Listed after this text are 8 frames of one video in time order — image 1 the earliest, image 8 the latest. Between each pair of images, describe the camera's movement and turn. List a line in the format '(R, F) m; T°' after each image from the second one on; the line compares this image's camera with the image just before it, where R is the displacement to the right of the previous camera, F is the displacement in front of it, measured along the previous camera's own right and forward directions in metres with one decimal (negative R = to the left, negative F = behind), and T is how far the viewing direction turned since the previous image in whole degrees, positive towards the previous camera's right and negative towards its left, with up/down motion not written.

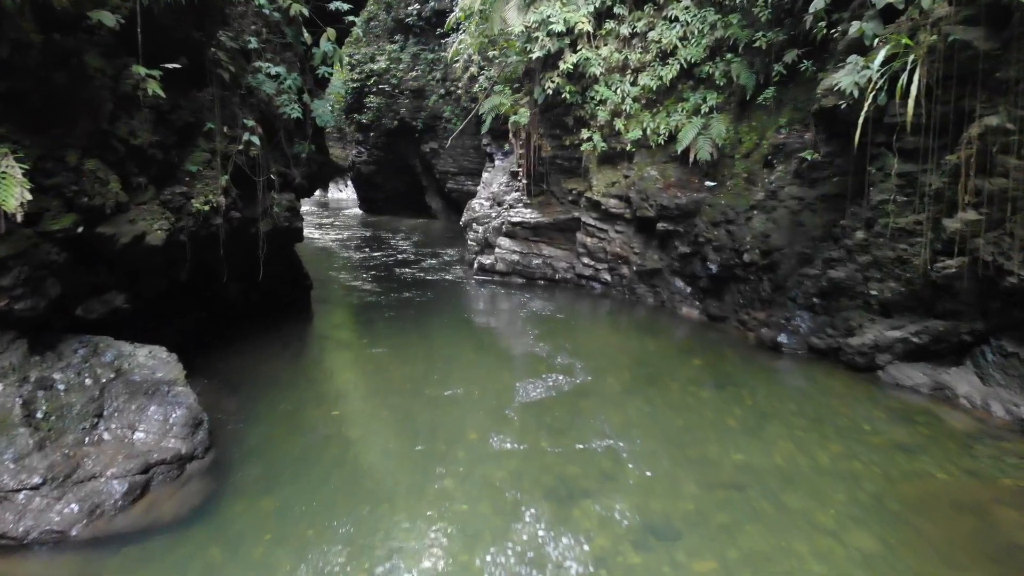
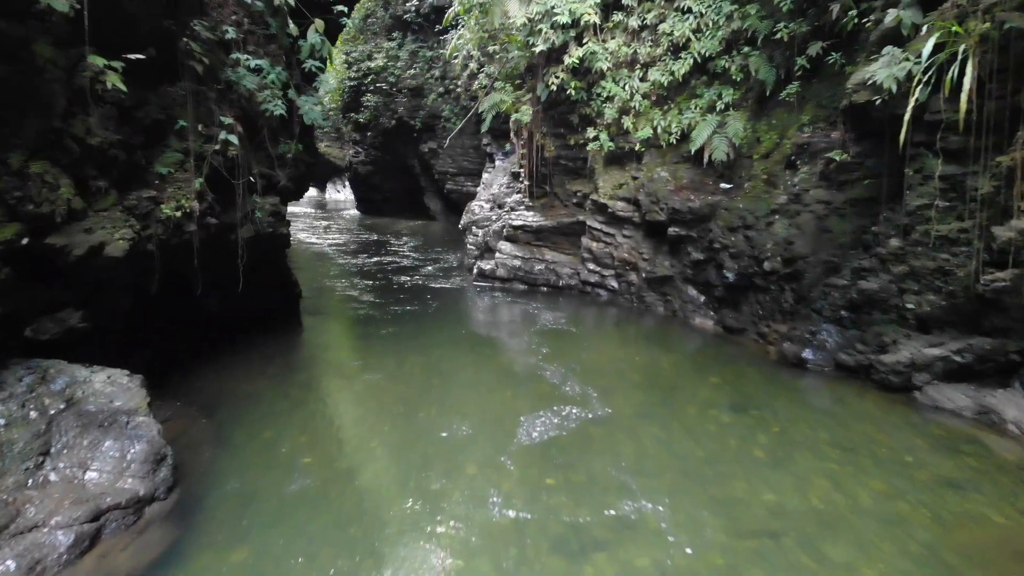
(0.0, +0.6) m; 0°
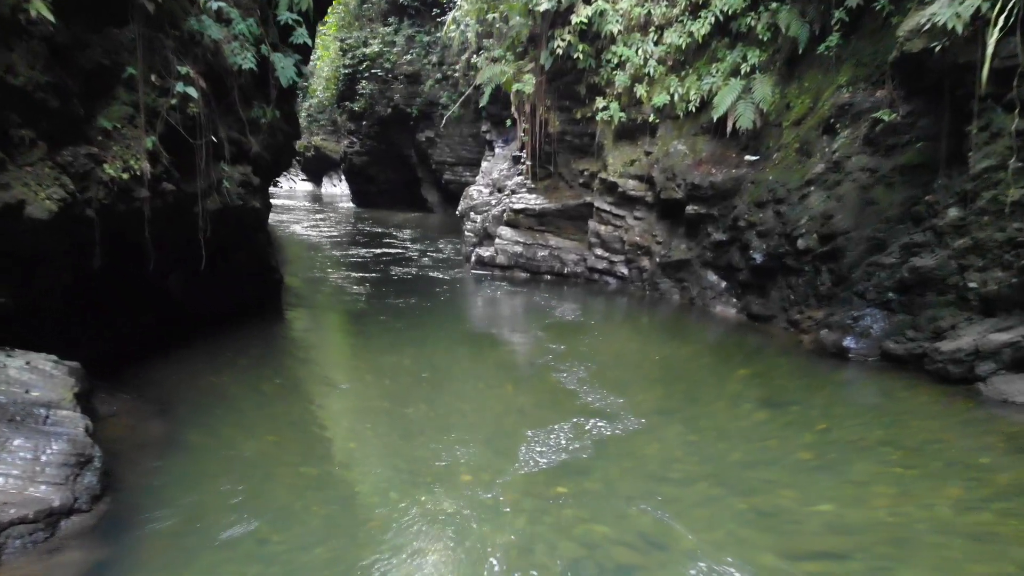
(0.0, +0.8) m; 0°
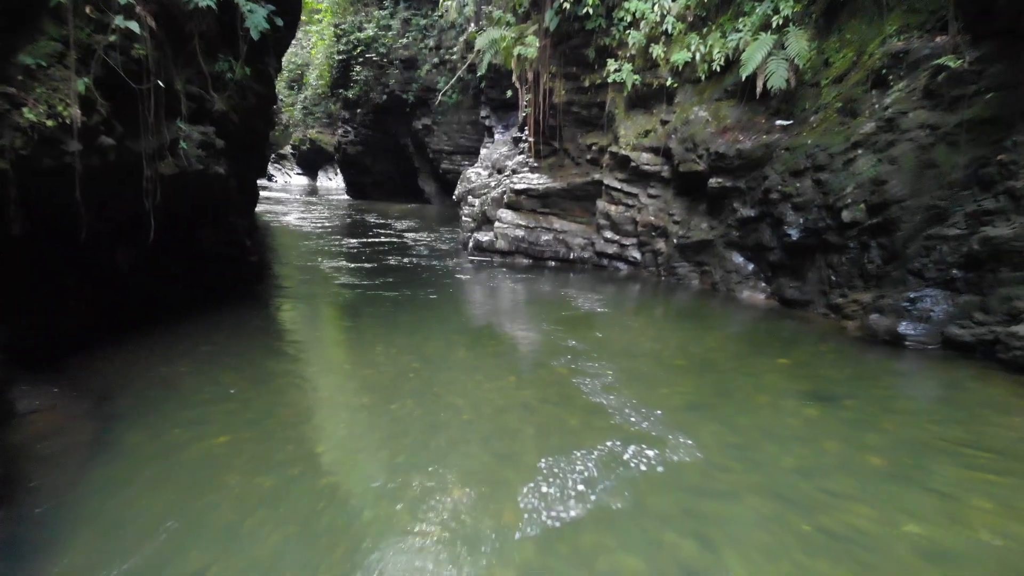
(0.0, +0.9) m; 0°
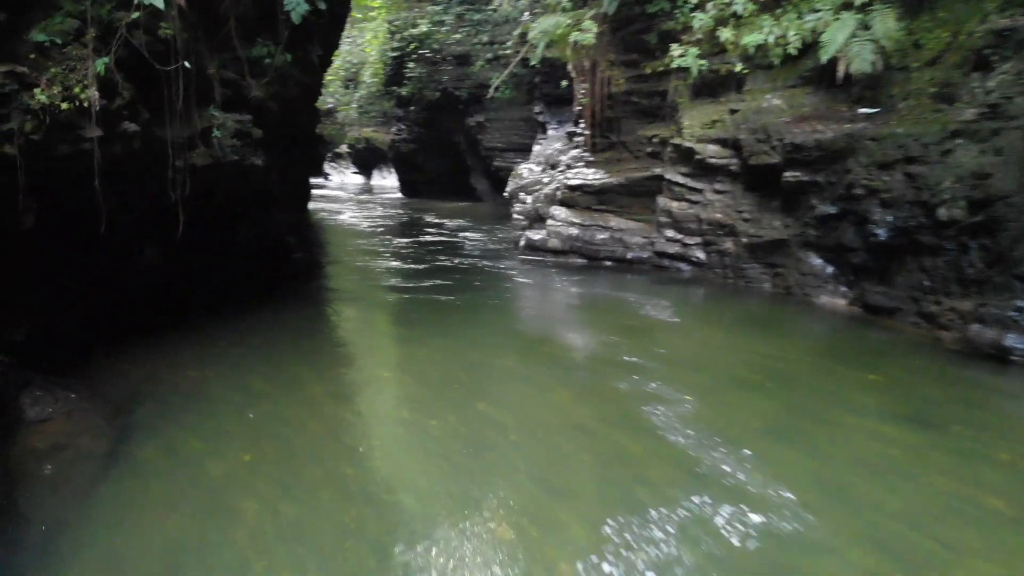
(0.0, +0.5) m; -3°
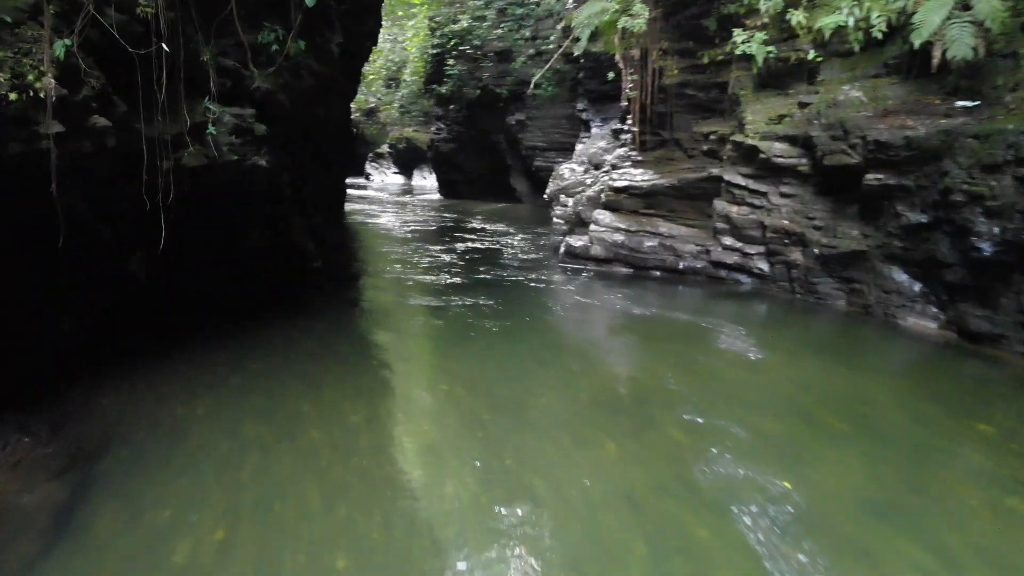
(0.0, +0.7) m; -3°
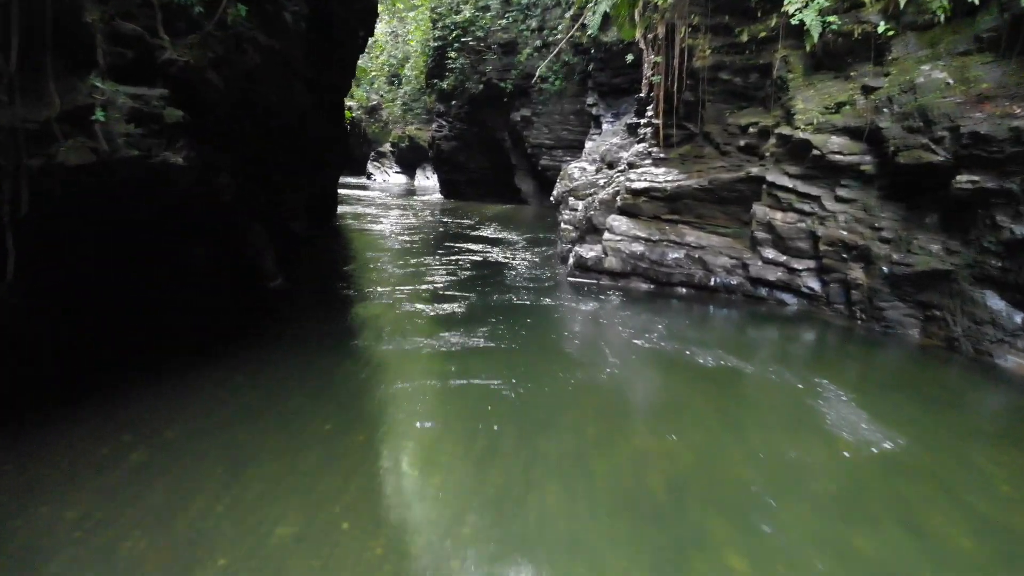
(0.0, +1.1) m; 0°
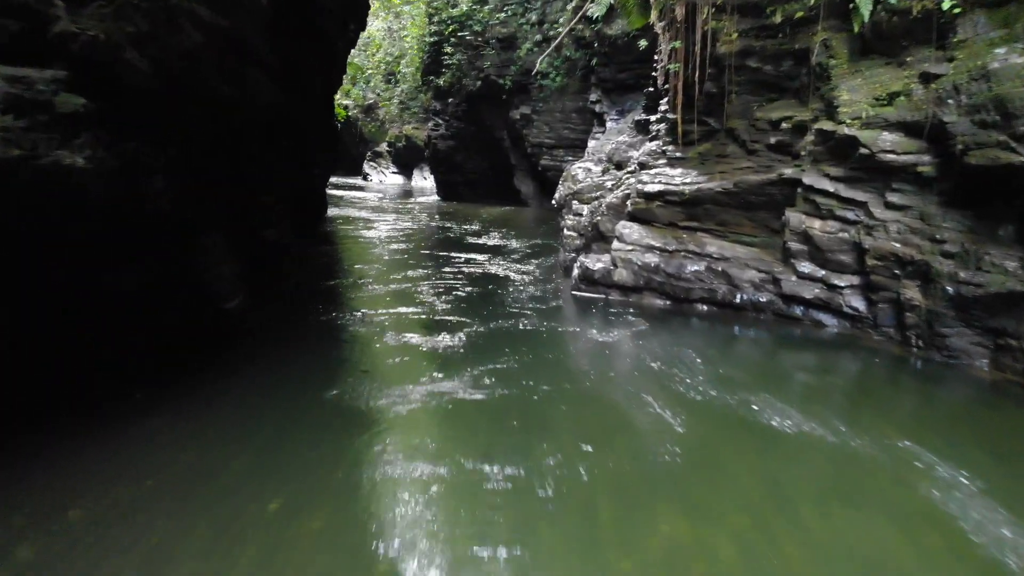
(0.0, +0.8) m; 0°
